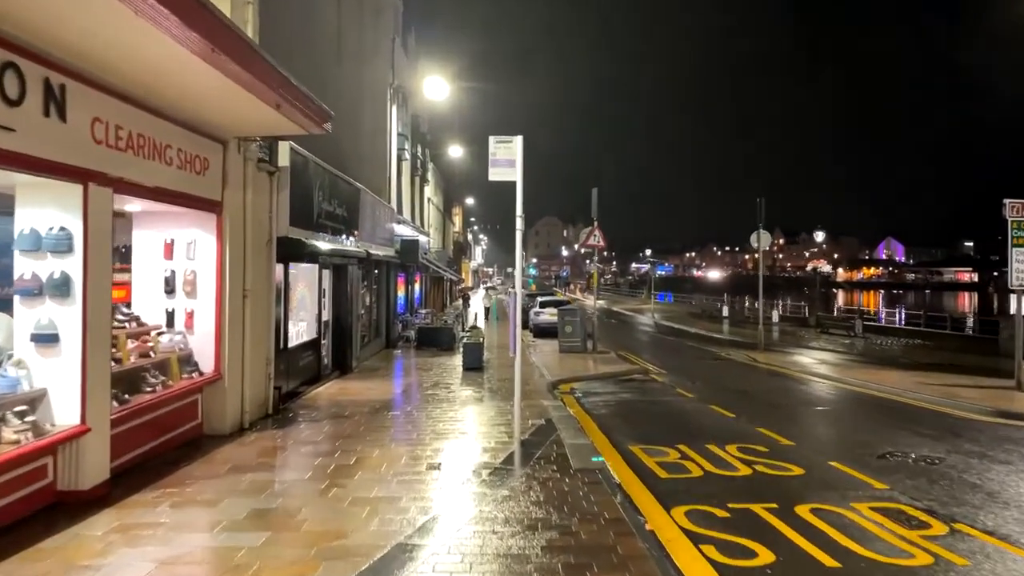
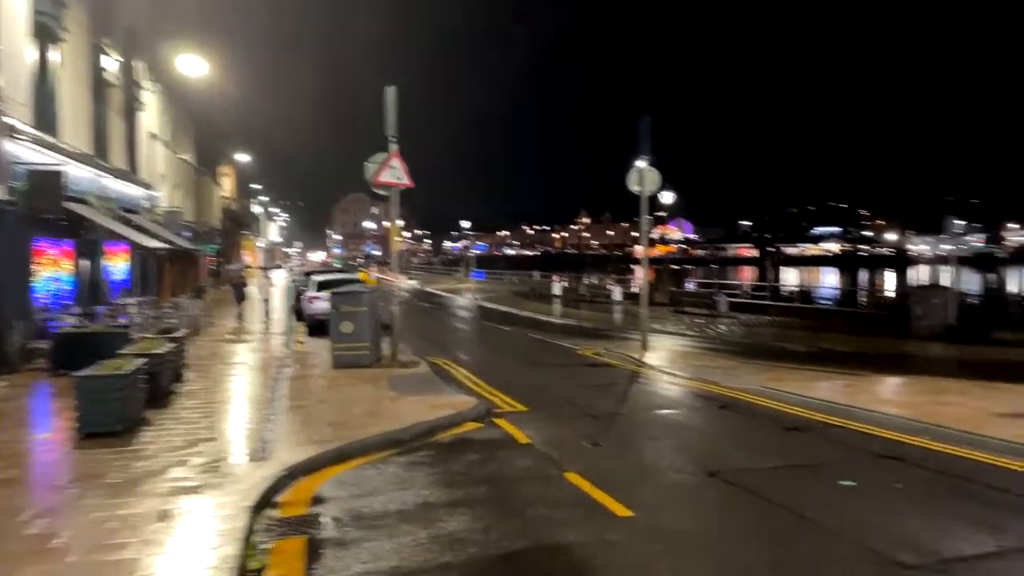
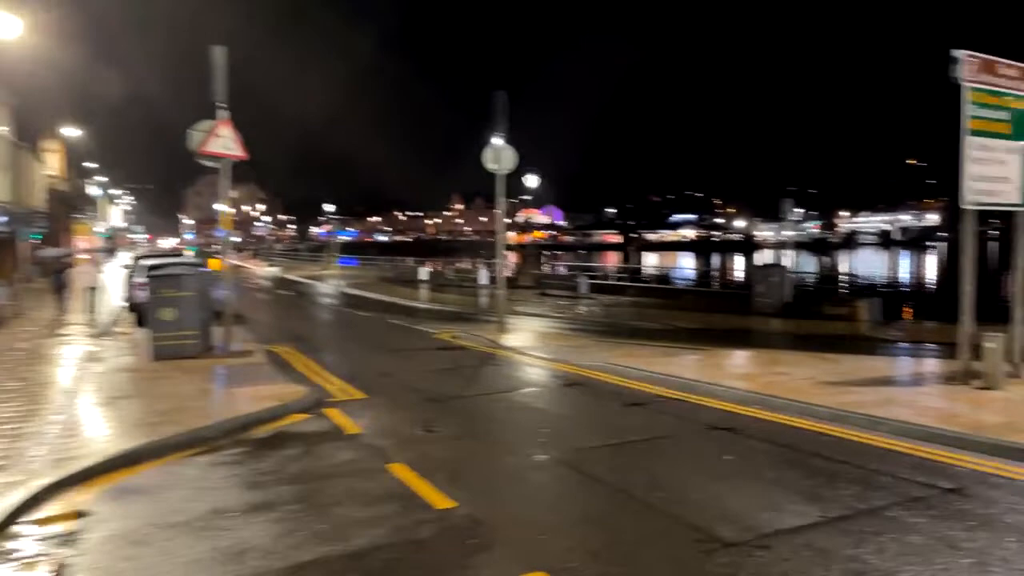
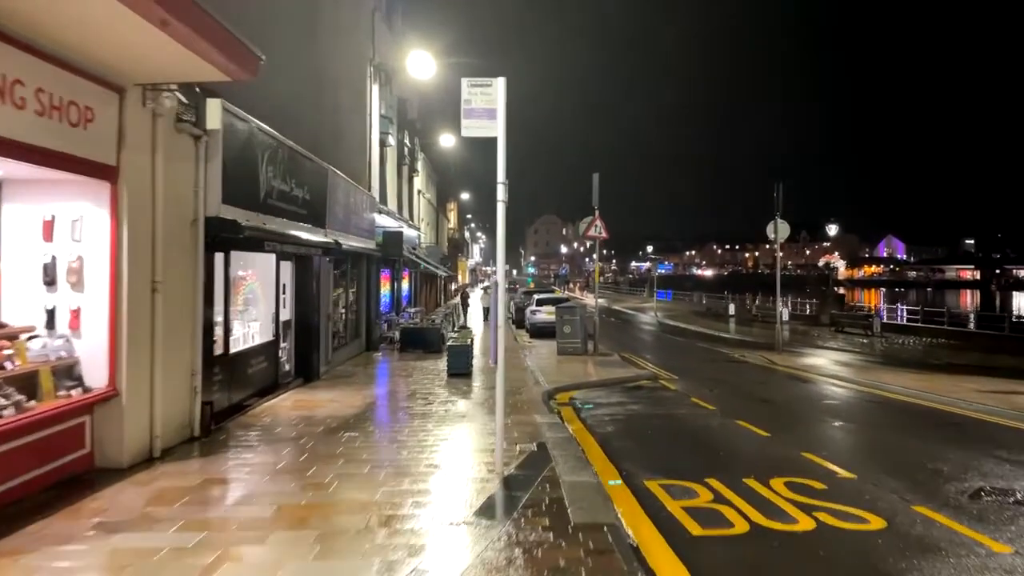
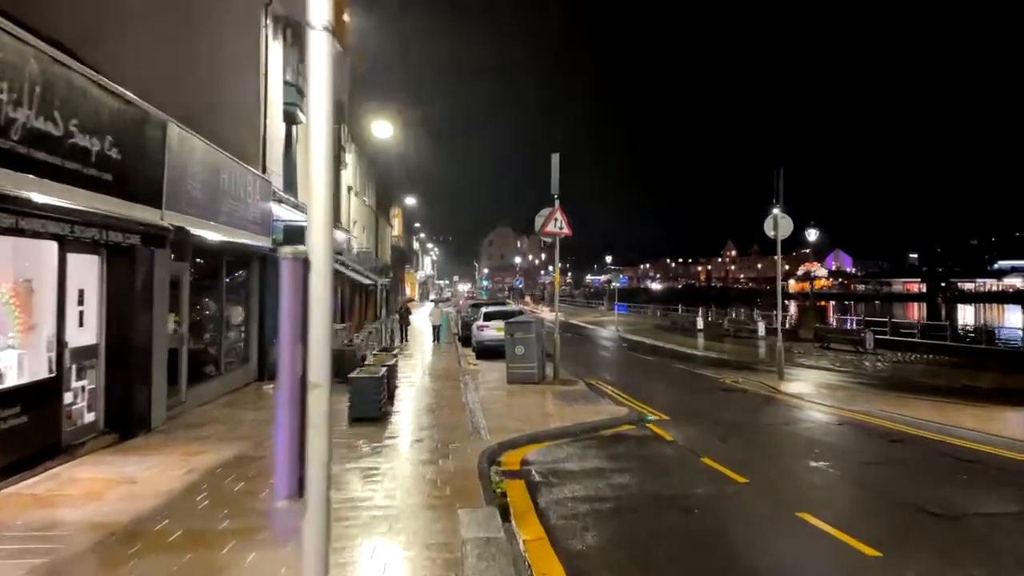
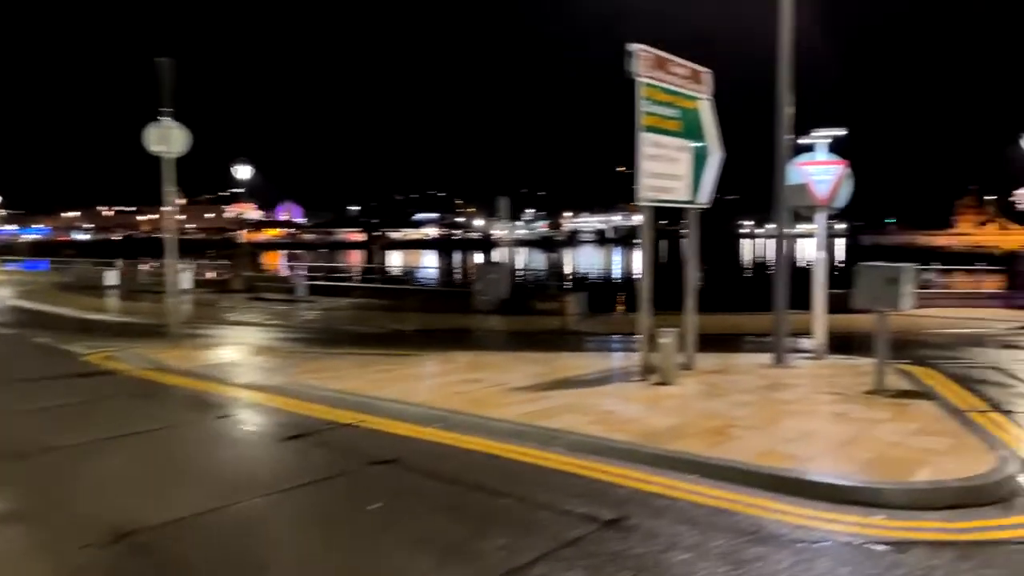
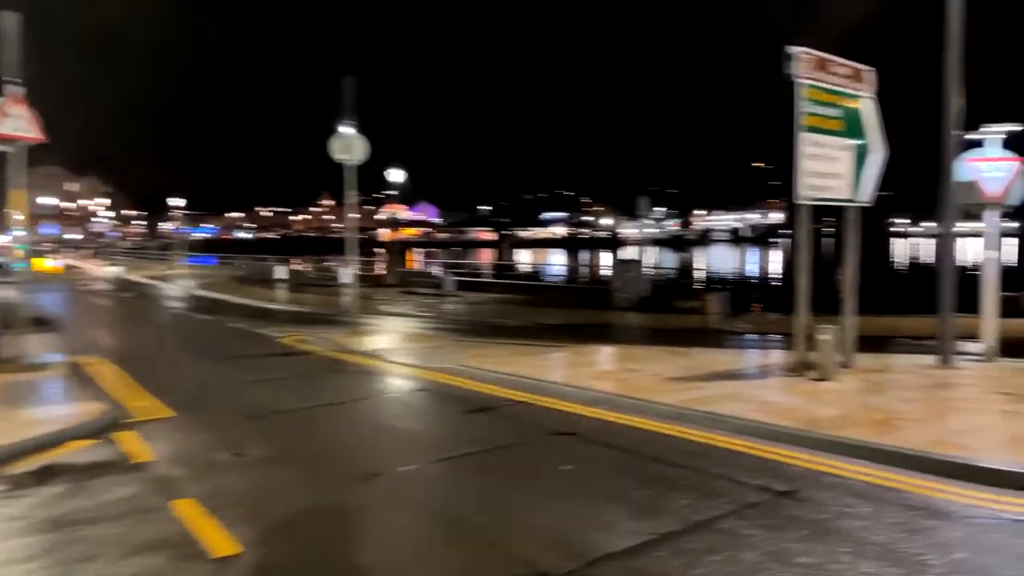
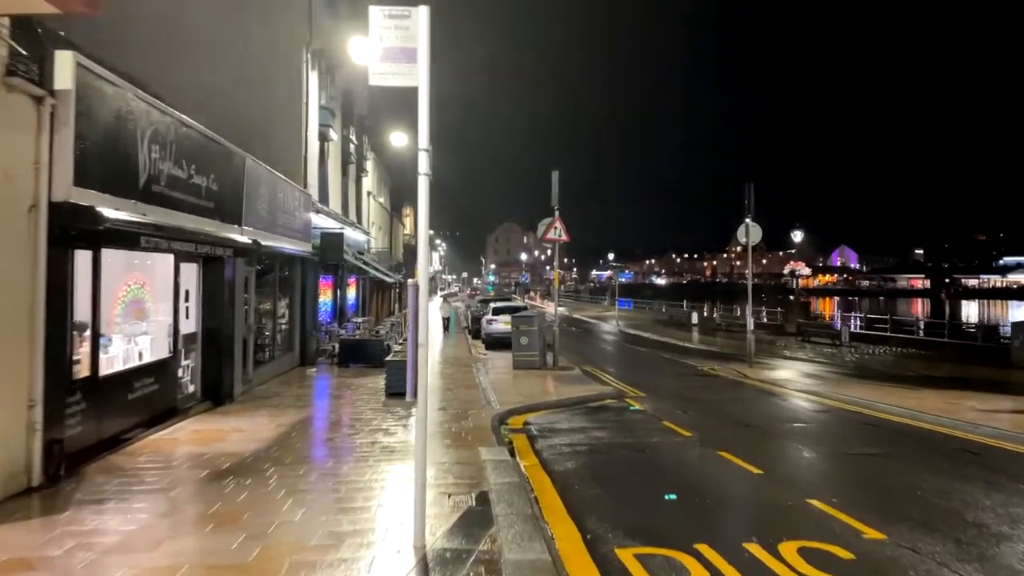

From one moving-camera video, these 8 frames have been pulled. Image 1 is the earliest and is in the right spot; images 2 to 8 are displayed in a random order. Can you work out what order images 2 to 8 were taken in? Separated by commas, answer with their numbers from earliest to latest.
4, 8, 5, 2, 3, 7, 6
